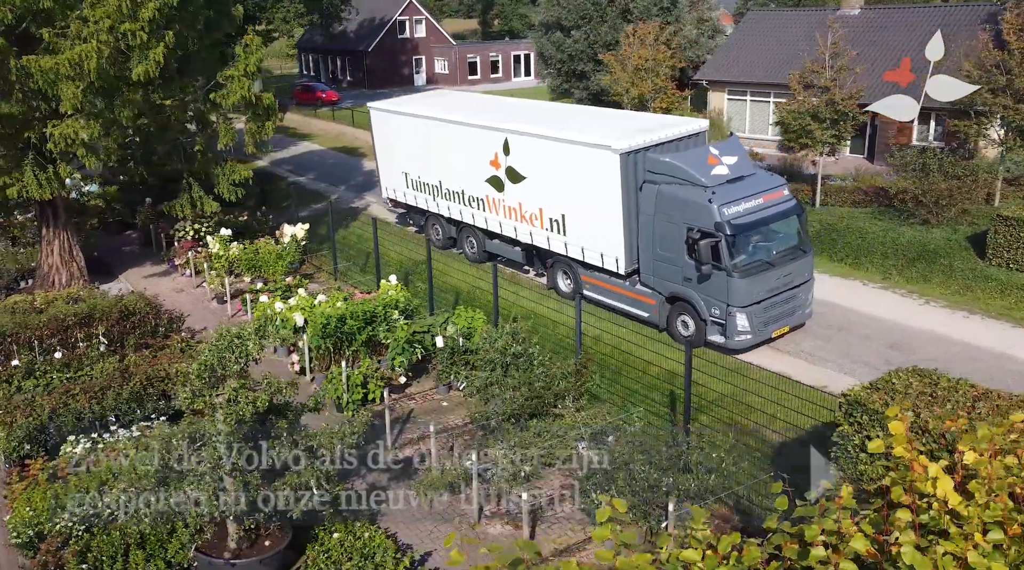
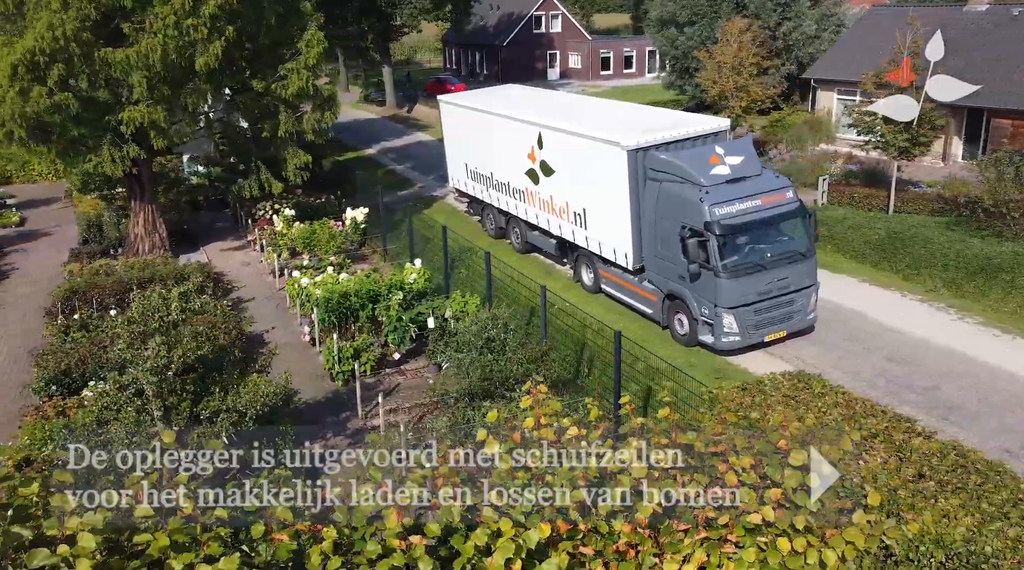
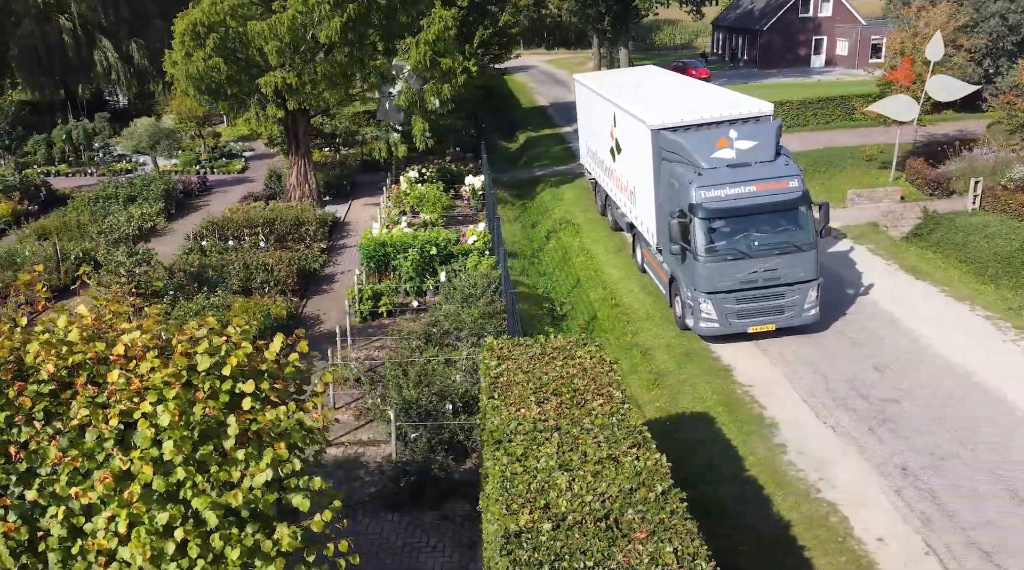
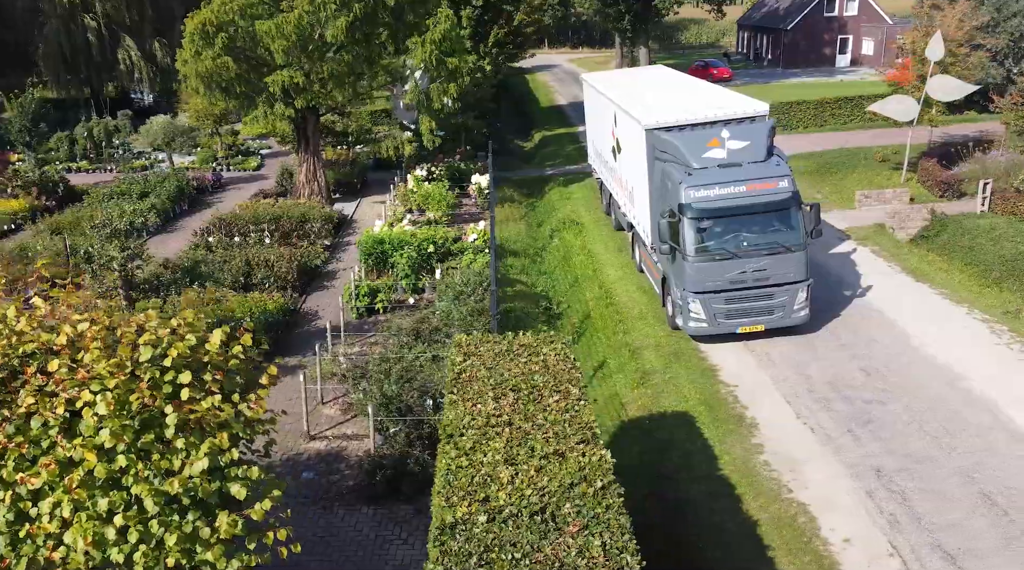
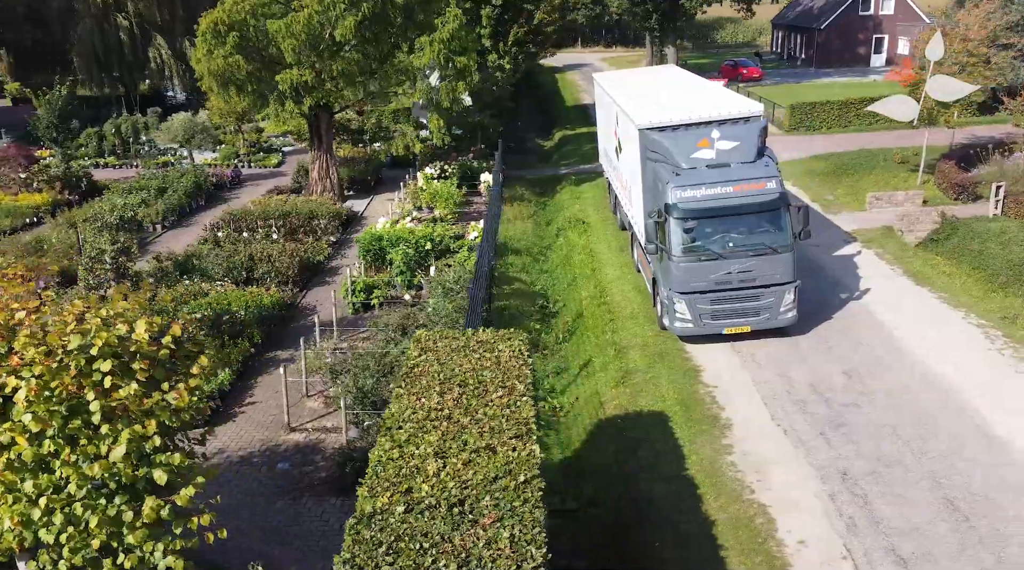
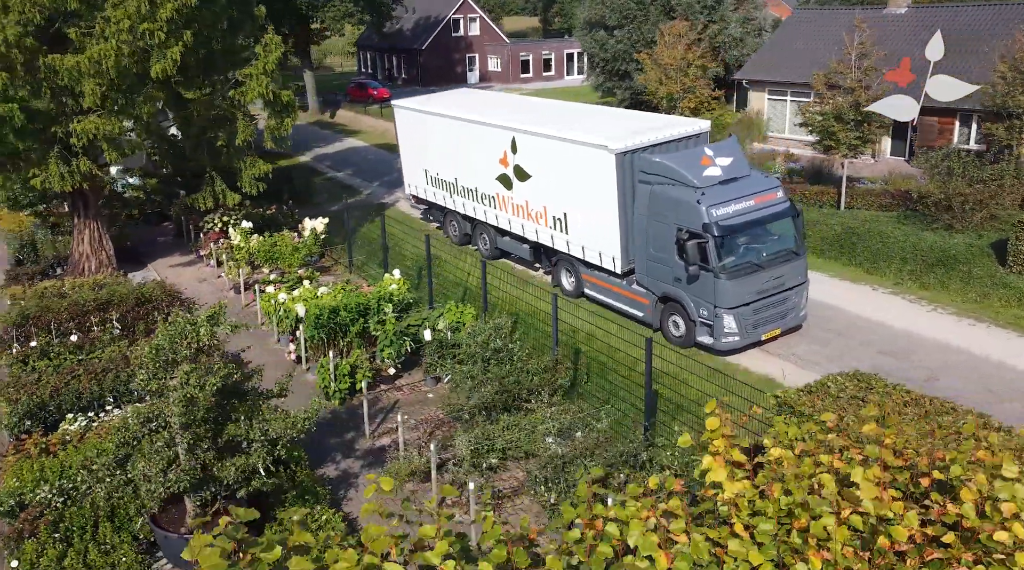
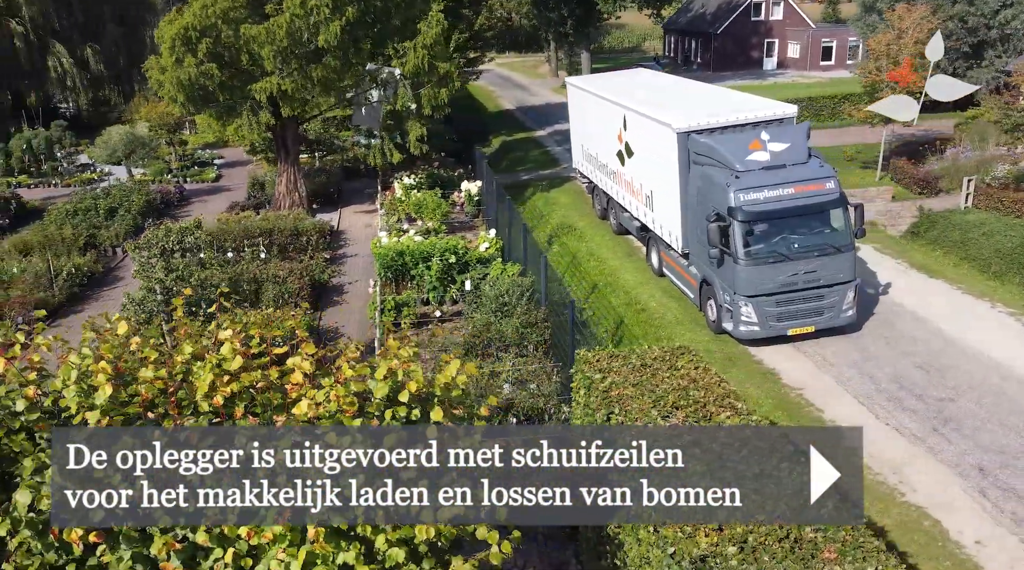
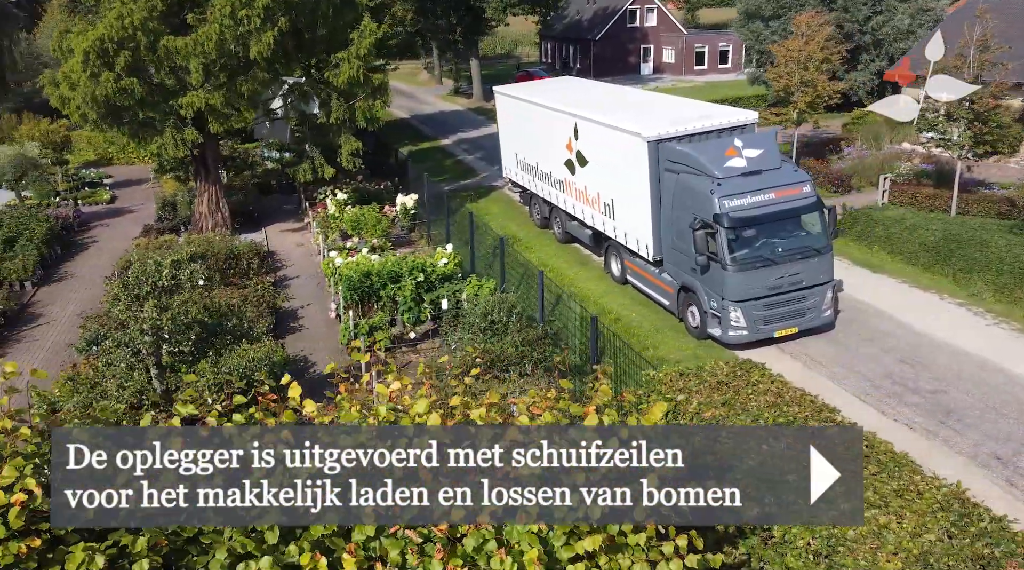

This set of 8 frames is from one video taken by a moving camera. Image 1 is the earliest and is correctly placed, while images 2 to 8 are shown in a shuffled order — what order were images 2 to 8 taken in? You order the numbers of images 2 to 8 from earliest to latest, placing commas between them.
6, 2, 8, 7, 3, 4, 5
